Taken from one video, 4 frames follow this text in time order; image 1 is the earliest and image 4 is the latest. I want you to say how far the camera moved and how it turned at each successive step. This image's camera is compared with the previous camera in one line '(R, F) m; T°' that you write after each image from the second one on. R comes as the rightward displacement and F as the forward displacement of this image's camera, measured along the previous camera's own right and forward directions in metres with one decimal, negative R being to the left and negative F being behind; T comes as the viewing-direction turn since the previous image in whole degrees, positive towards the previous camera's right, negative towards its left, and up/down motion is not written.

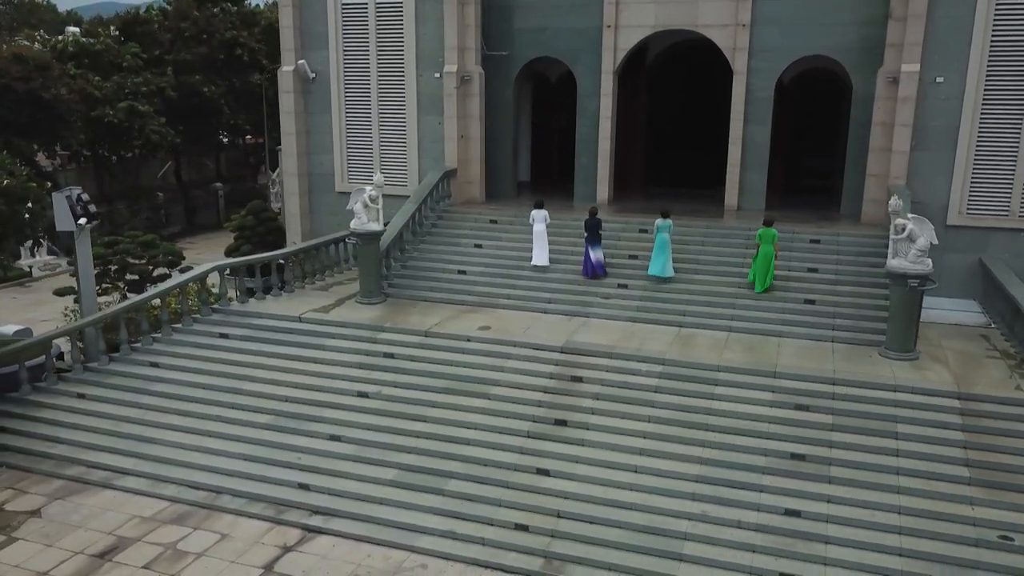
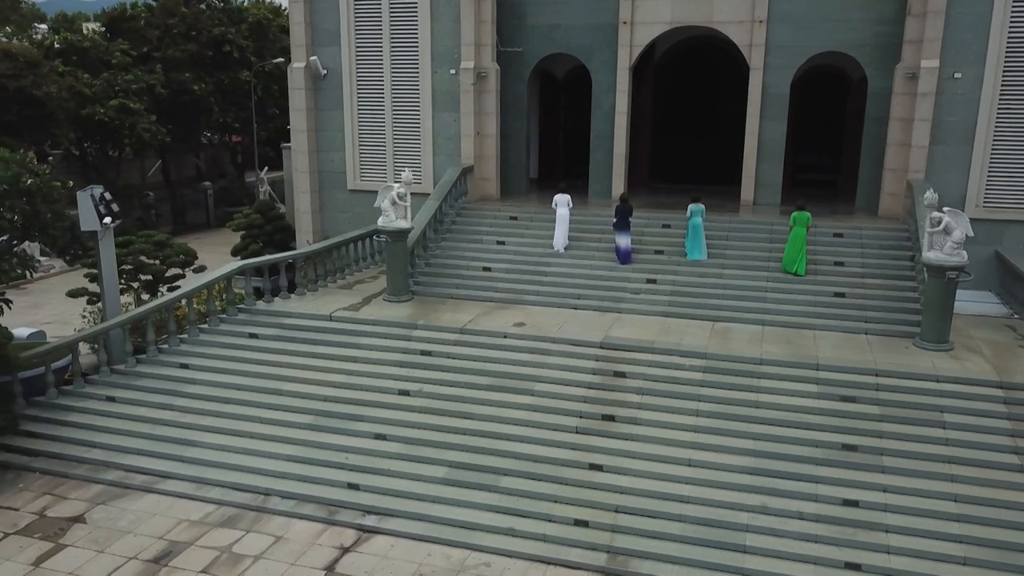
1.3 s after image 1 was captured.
(-1.0, 0.0) m; +2°
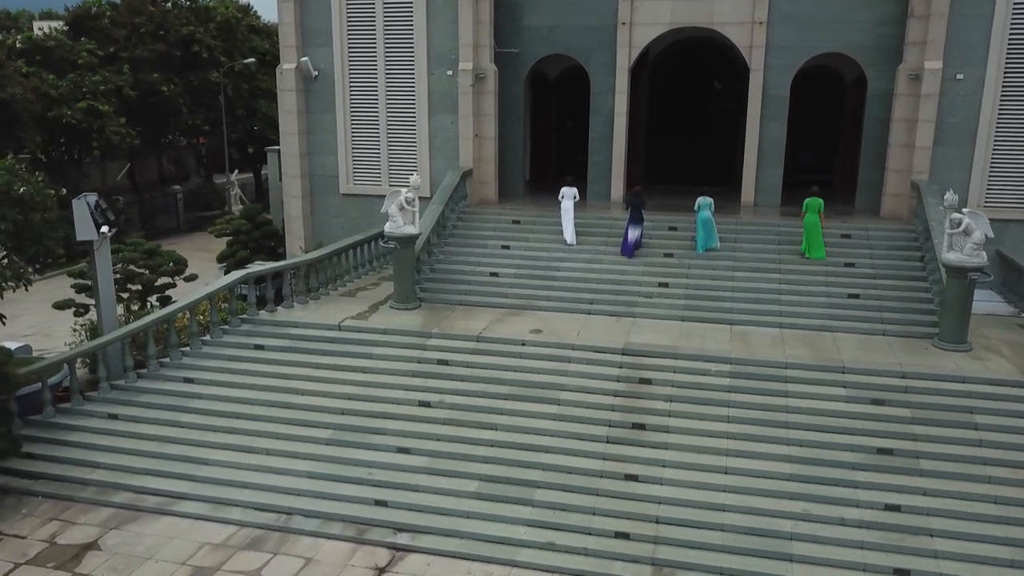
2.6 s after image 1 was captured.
(-0.9, +0.3) m; +3°
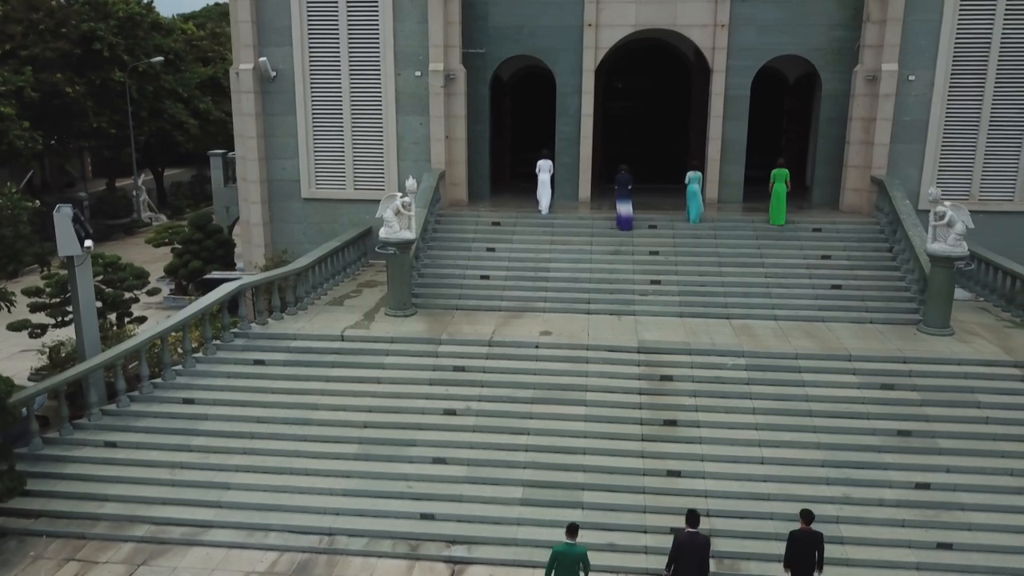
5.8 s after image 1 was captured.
(-1.8, +0.2) m; +7°
